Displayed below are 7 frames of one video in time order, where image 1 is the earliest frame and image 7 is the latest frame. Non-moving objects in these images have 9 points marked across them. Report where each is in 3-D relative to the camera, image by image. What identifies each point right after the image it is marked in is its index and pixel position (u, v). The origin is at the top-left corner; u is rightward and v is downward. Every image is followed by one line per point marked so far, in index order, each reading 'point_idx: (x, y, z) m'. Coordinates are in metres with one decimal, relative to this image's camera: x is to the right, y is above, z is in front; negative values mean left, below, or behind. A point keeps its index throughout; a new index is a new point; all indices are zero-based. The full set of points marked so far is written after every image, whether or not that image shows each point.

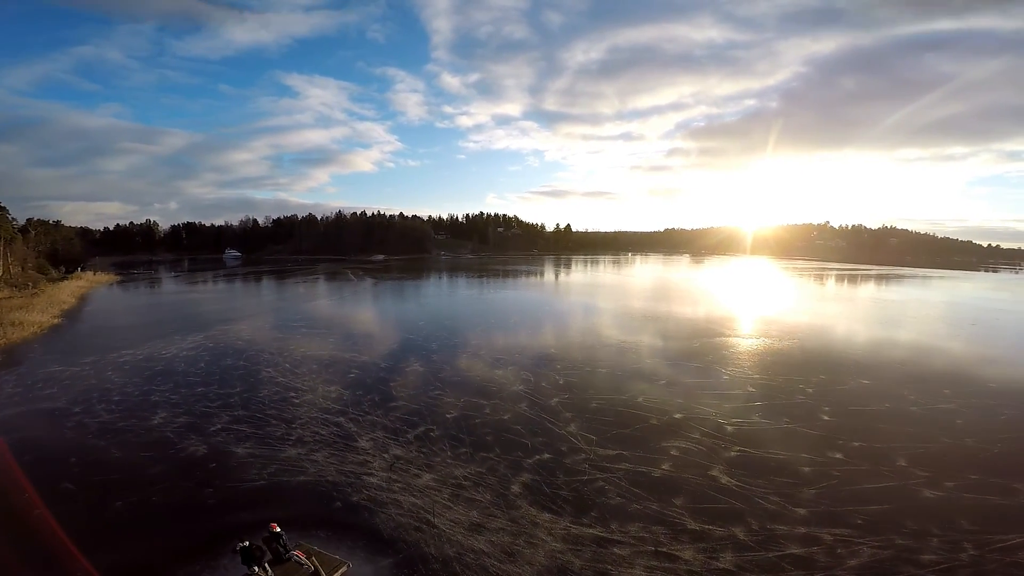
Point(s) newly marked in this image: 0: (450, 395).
0: (-1.5, -2.5, +11.7) m
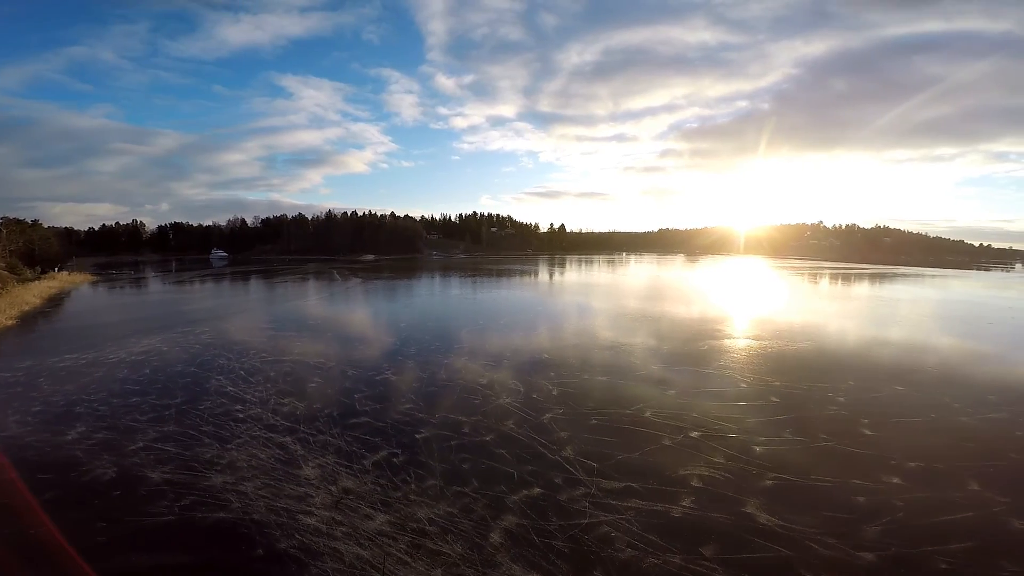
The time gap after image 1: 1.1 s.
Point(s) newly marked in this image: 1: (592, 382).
0: (-1.8, -2.4, +9.9) m
1: (+1.9, -2.2, +11.7) m
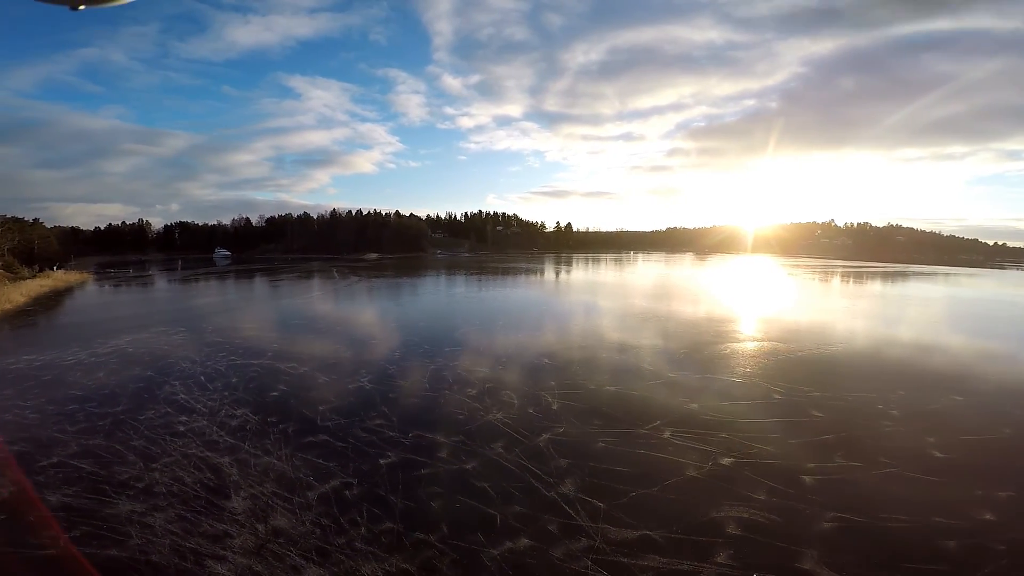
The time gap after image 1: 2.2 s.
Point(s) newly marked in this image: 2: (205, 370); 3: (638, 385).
0: (-1.9, -2.3, +8.3) m
1: (+1.8, -2.1, +10.0) m
2: (-7.6, -2.0, +12.4) m
3: (+3.0, -2.2, +11.2) m
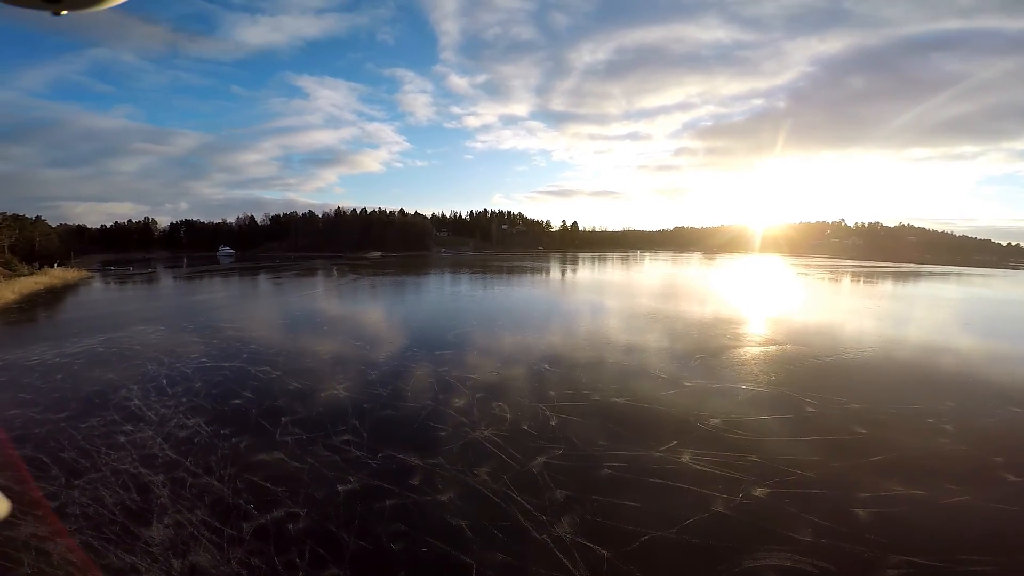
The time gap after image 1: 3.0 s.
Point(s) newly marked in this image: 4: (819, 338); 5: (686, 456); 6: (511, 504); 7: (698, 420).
0: (-2.1, -2.2, +7.1) m
1: (+1.7, -2.0, +8.8) m
2: (-7.7, -1.9, +11.2) m
3: (+2.9, -2.1, +9.9) m
4: (+12.2, -2.0, +19.6) m
5: (+2.4, -2.3, +6.8) m
6: (0.0, -2.4, +5.5) m
7: (+3.1, -2.2, +8.3) m
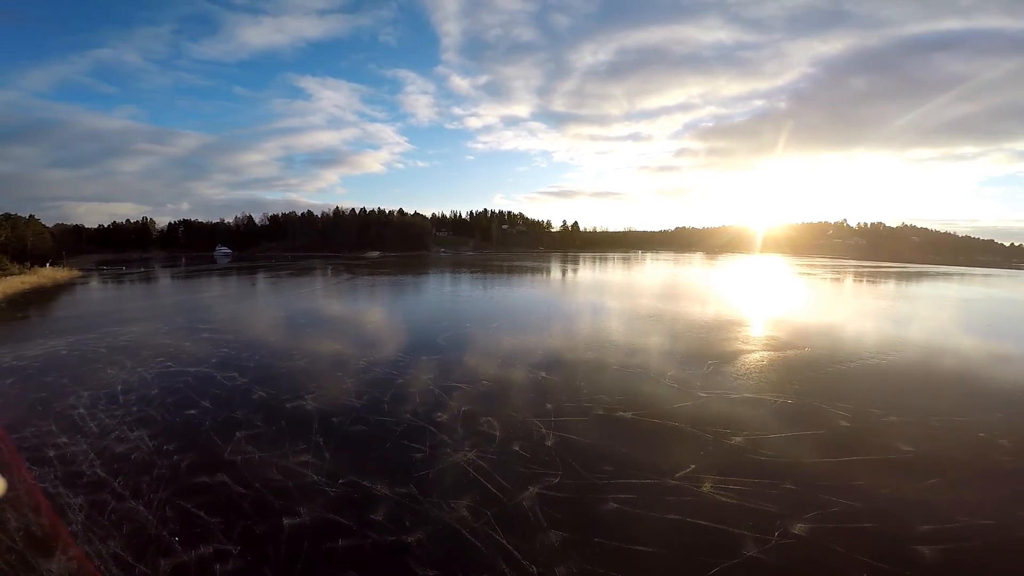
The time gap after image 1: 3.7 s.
0: (-2.2, -2.1, +6.1) m
1: (+1.5, -2.0, +7.7) m
2: (-7.8, -1.9, +10.2) m
3: (+2.7, -2.0, +8.9) m
4: (+12.1, -1.9, +18.6) m
5: (+2.2, -2.2, +5.7) m
6: (-0.1, -2.3, +4.4) m
7: (+3.0, -2.2, +7.3) m
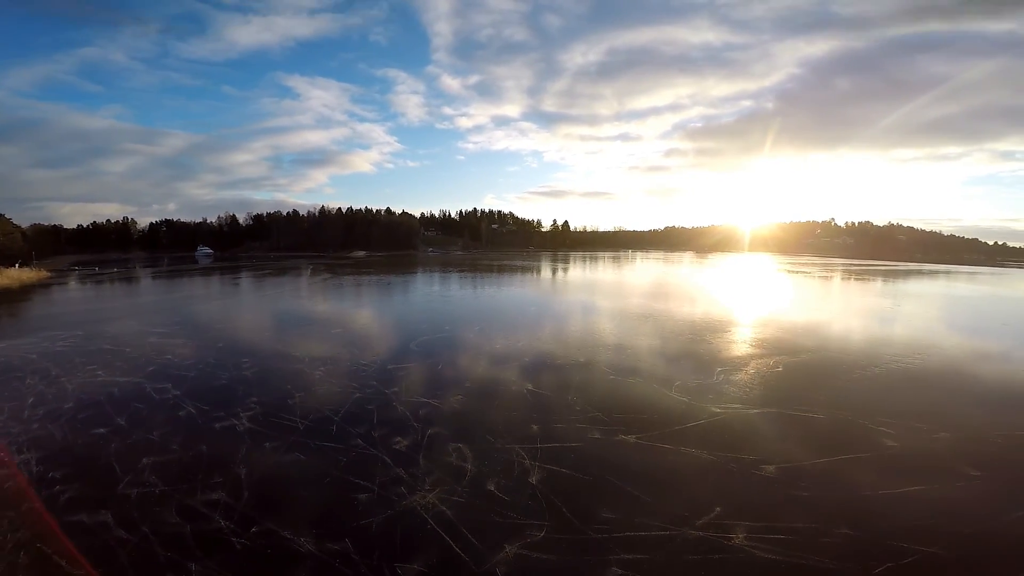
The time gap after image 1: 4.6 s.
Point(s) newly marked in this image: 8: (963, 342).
0: (-2.4, -2.1, +4.7) m
1: (+1.3, -1.9, +6.4) m
2: (-8.1, -1.8, +8.7) m
3: (+2.4, -2.0, +7.6) m
4: (+11.6, -1.8, +17.5) m
5: (+2.0, -2.1, +4.4) m
6: (-0.3, -2.2, +3.1) m
7: (+2.7, -2.1, +6.0) m
8: (+15.8, -1.9, +18.2) m
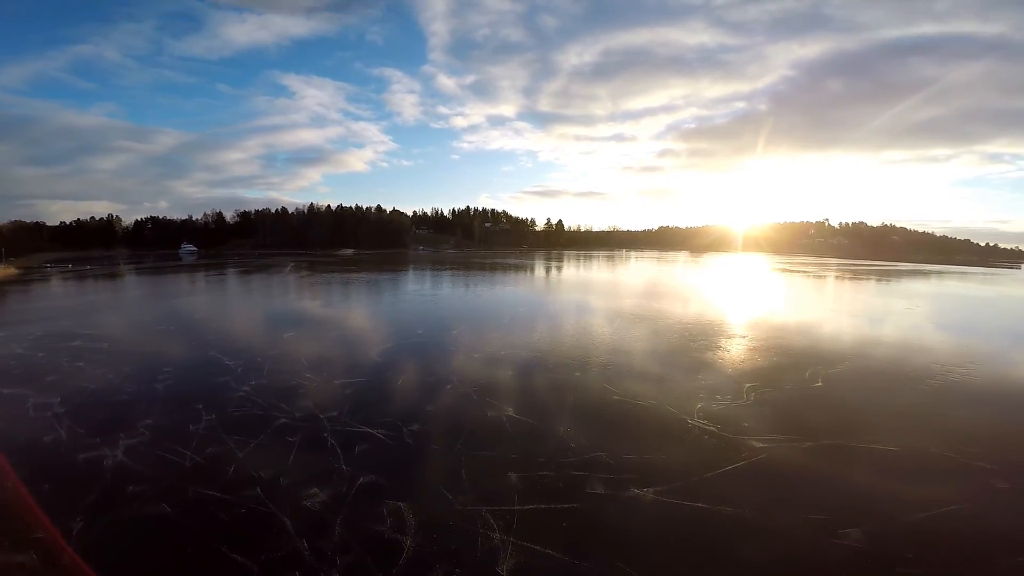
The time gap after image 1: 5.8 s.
0: (-2.7, -2.0, +3.0) m
1: (+1.0, -1.8, +4.8) m
2: (-8.4, -1.7, +7.0) m
3: (+2.1, -1.9, +6.0) m
4: (+11.2, -1.7, +16.0) m
5: (+1.7, -2.0, +2.8) m
6: (-0.6, -2.1, +1.4) m
7: (+2.4, -2.0, +4.4) m
8: (+15.3, -1.8, +16.7) m
